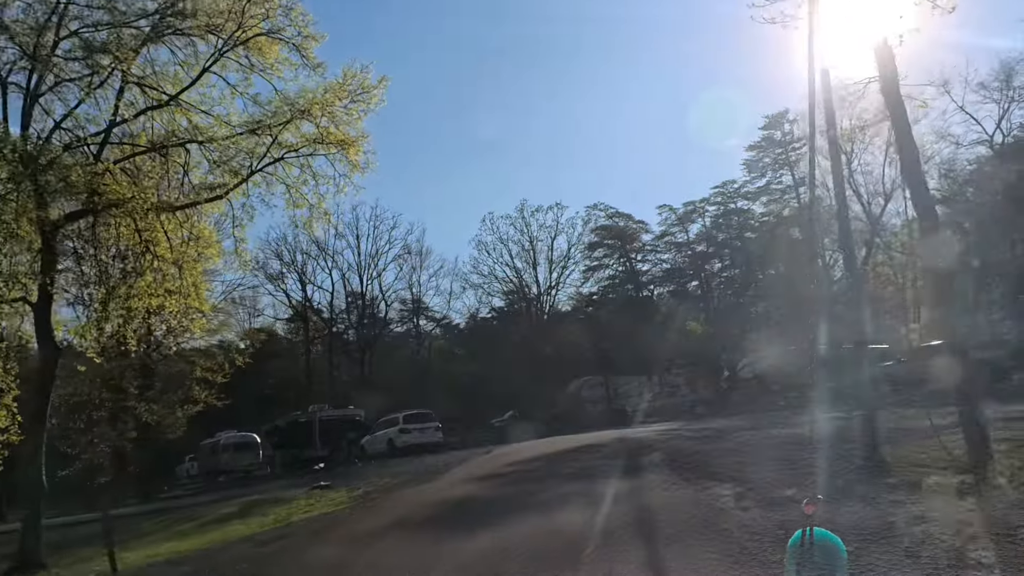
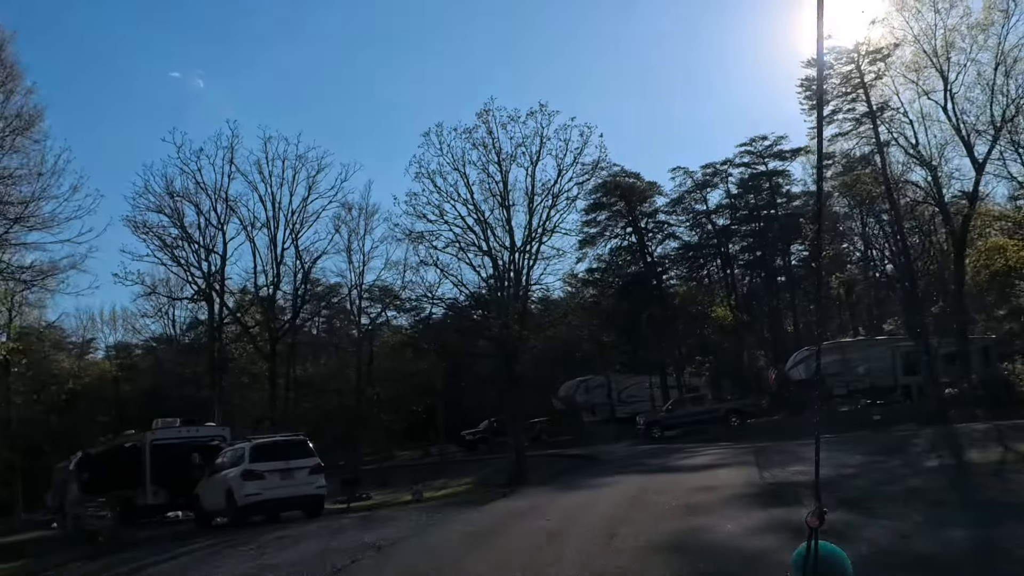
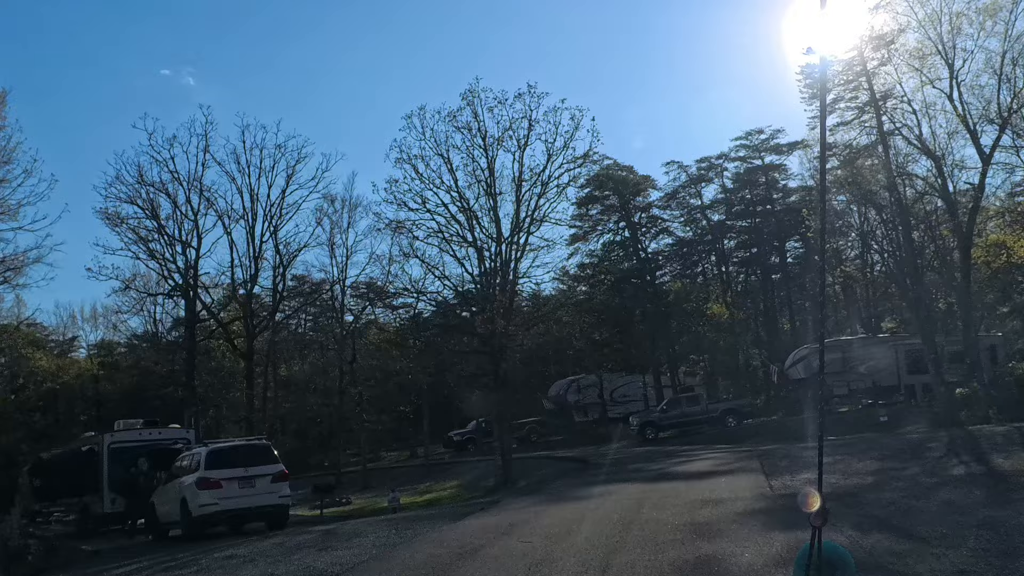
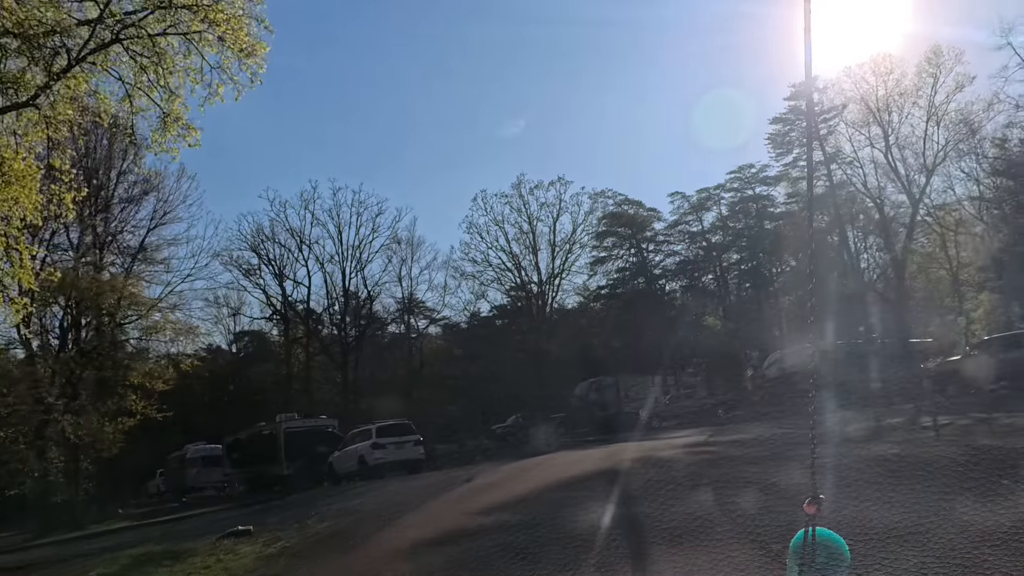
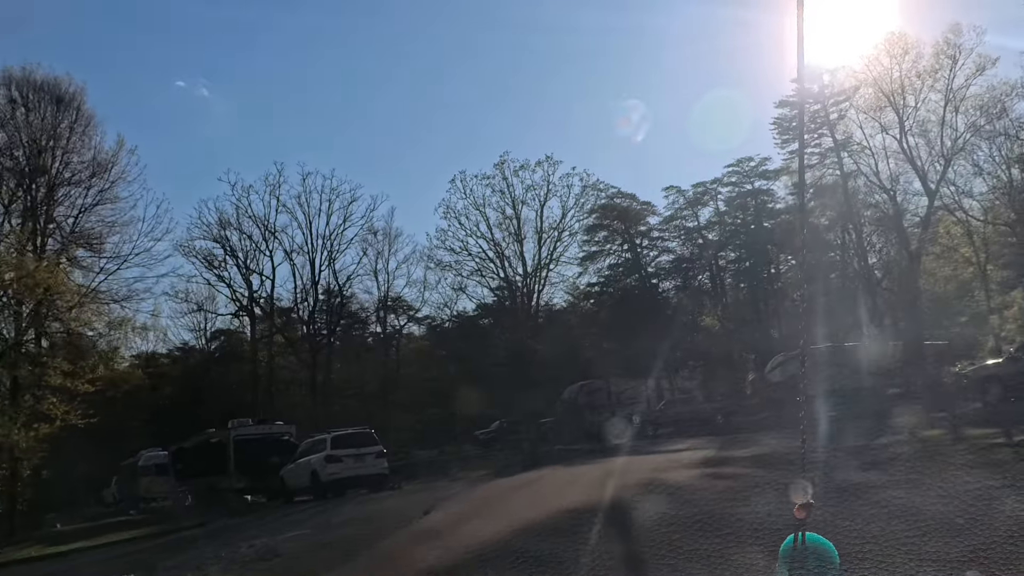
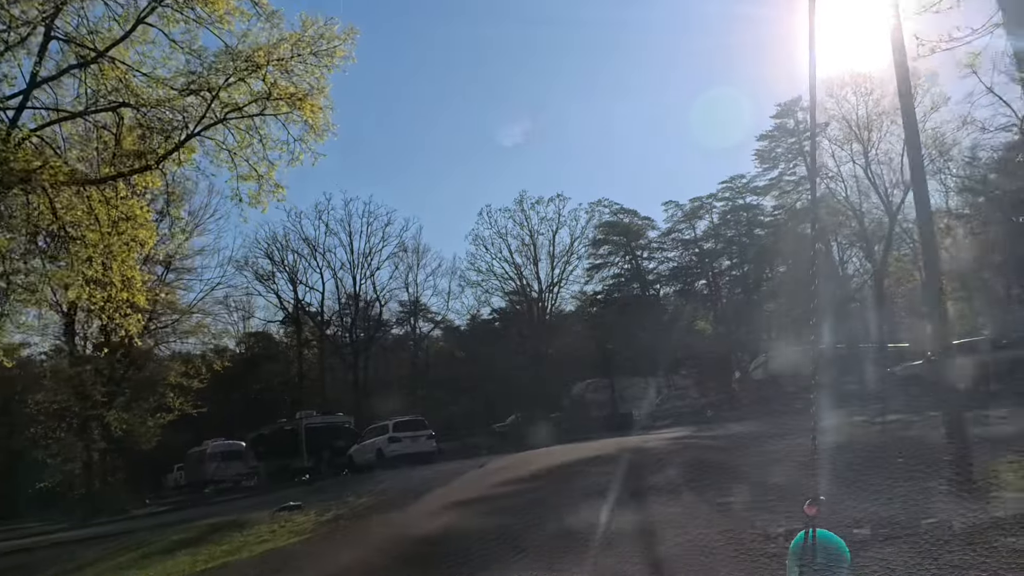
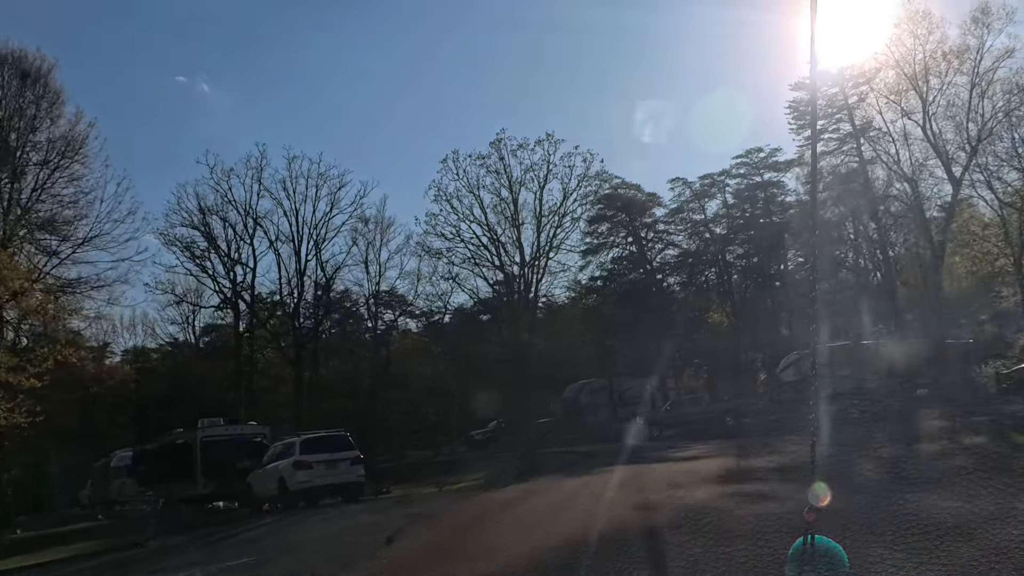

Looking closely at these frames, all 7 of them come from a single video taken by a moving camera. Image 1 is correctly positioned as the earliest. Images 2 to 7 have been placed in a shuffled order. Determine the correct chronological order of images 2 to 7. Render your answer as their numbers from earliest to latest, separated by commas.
6, 4, 5, 7, 2, 3
